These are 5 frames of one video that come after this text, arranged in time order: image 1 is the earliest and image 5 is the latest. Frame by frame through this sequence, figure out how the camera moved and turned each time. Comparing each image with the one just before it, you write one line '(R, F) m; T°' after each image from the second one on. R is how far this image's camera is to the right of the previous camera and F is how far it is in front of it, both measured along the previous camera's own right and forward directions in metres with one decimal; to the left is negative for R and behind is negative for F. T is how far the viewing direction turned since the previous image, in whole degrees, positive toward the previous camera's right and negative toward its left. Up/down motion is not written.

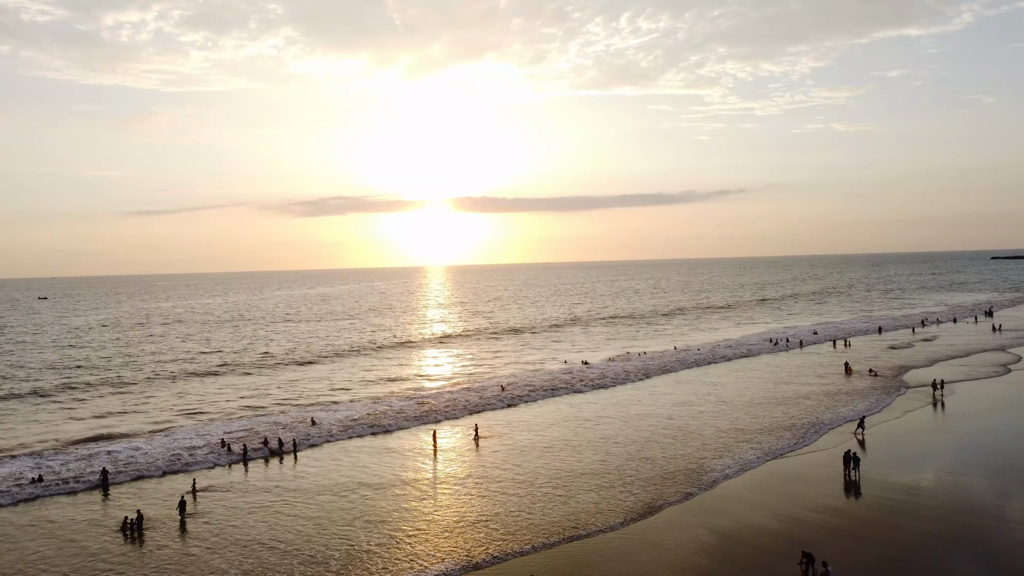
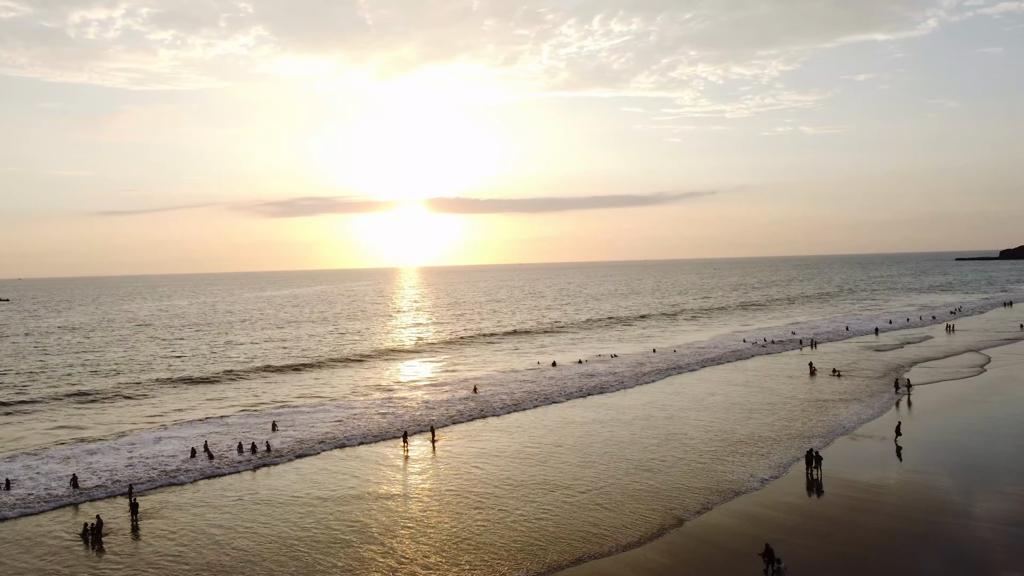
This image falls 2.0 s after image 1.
(+0.6, 0.0) m; +1°
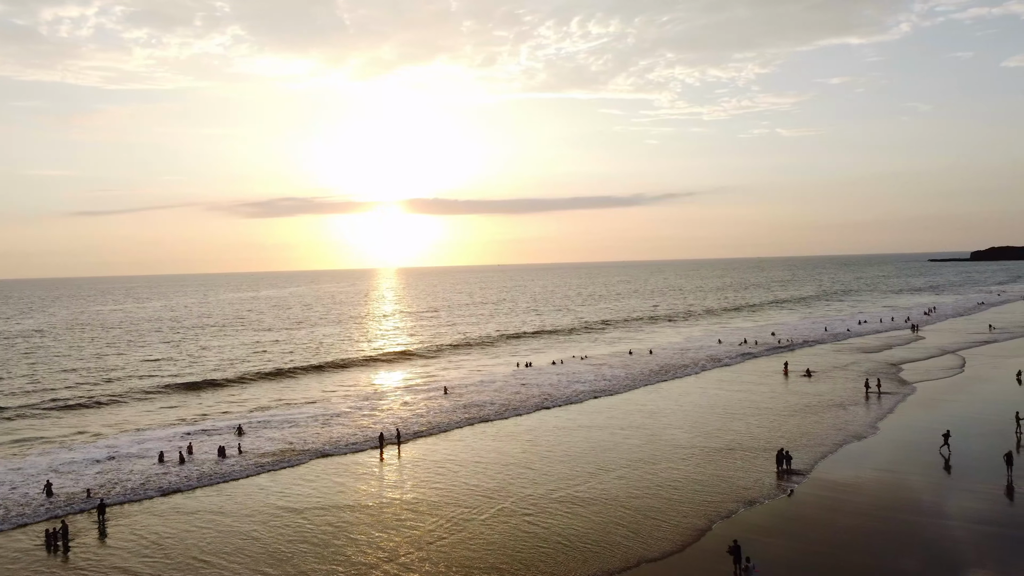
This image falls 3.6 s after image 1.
(+0.5, 0.0) m; +1°
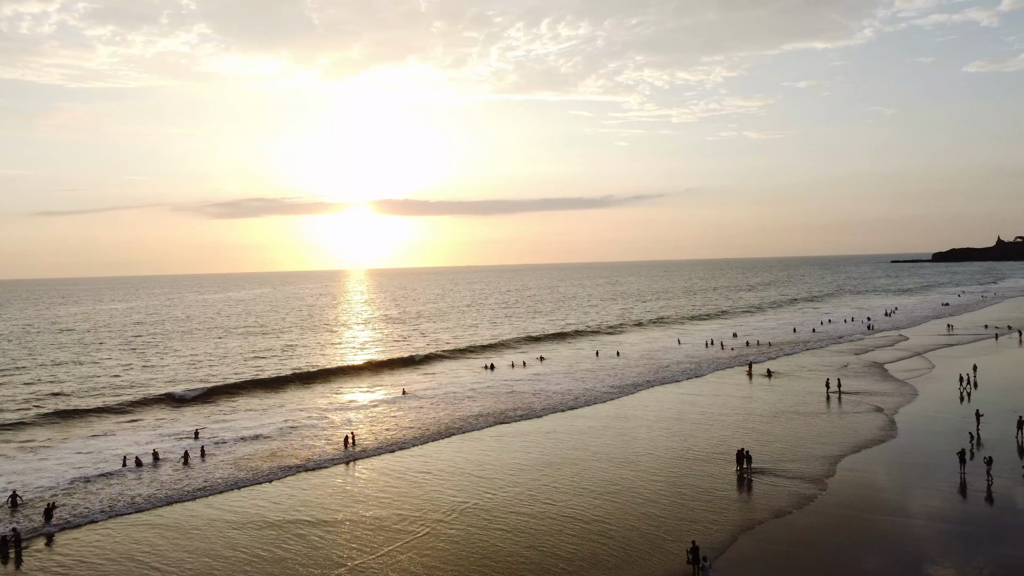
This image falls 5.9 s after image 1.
(+0.7, 0.0) m; +2°
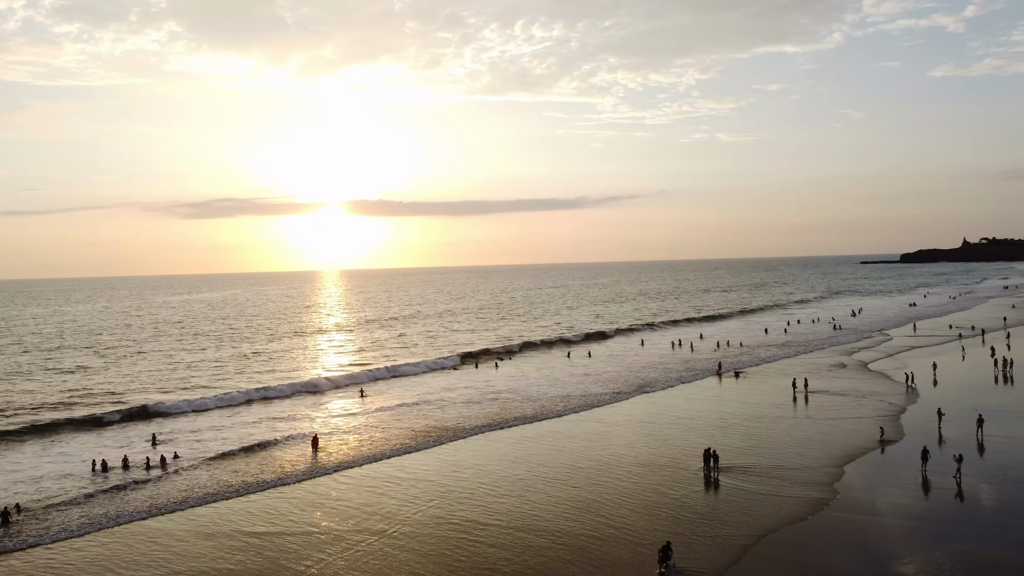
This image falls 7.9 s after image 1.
(+0.5, 0.0) m; +1°
